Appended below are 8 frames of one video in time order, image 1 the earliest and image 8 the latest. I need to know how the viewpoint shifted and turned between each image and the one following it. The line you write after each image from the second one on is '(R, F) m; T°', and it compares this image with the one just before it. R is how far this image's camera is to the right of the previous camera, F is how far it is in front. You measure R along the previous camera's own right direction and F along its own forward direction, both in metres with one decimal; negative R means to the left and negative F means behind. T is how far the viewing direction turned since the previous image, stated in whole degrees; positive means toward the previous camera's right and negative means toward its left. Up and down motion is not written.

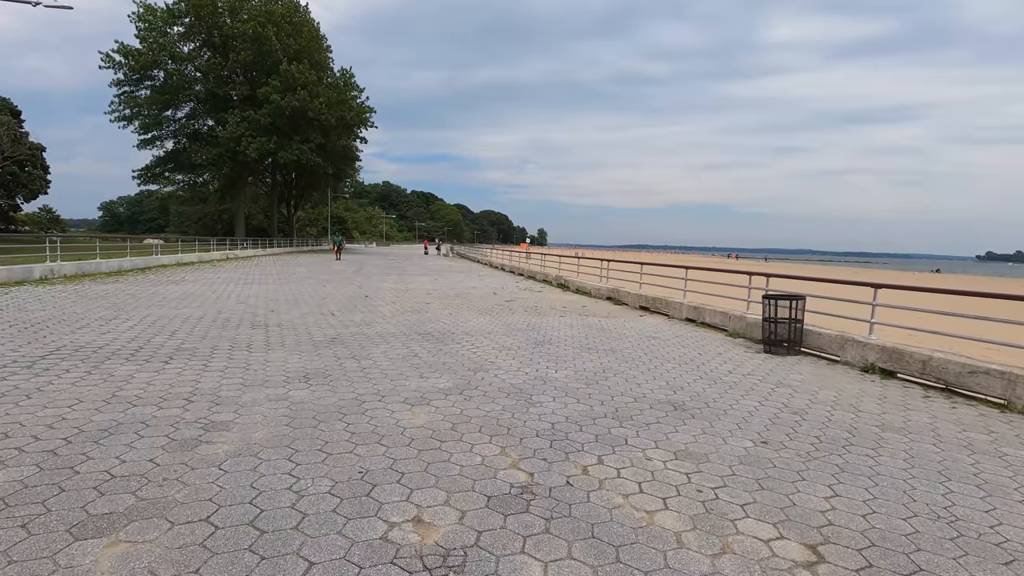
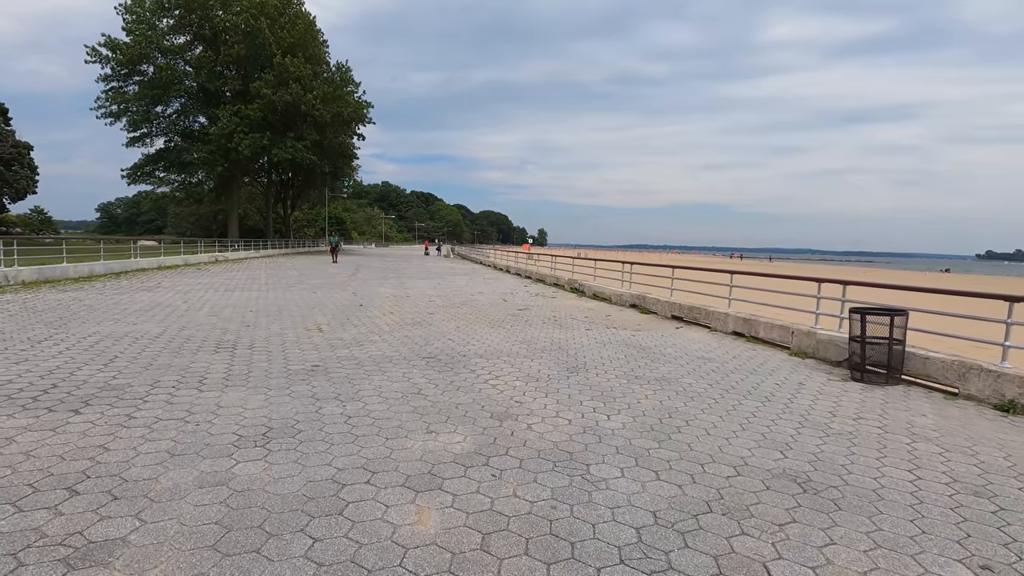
(-0.3, +1.4) m; 0°
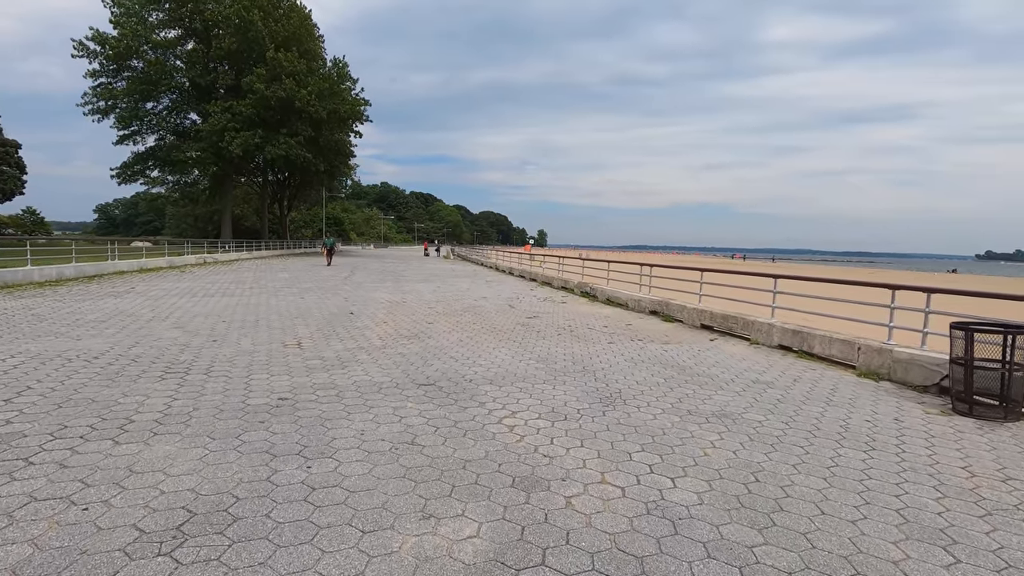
(-0.2, +1.2) m; 0°
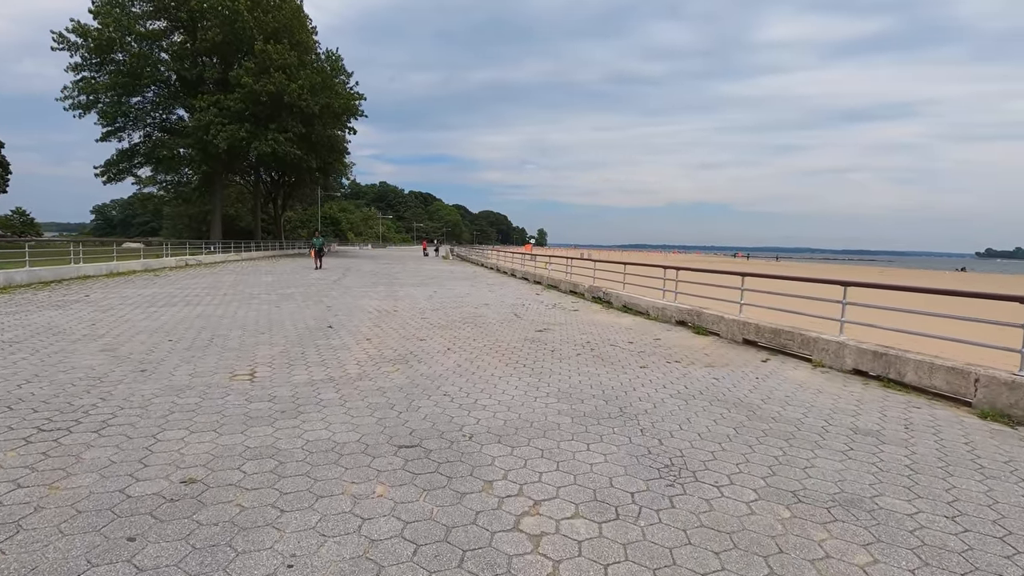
(-0.1, +1.5) m; 0°
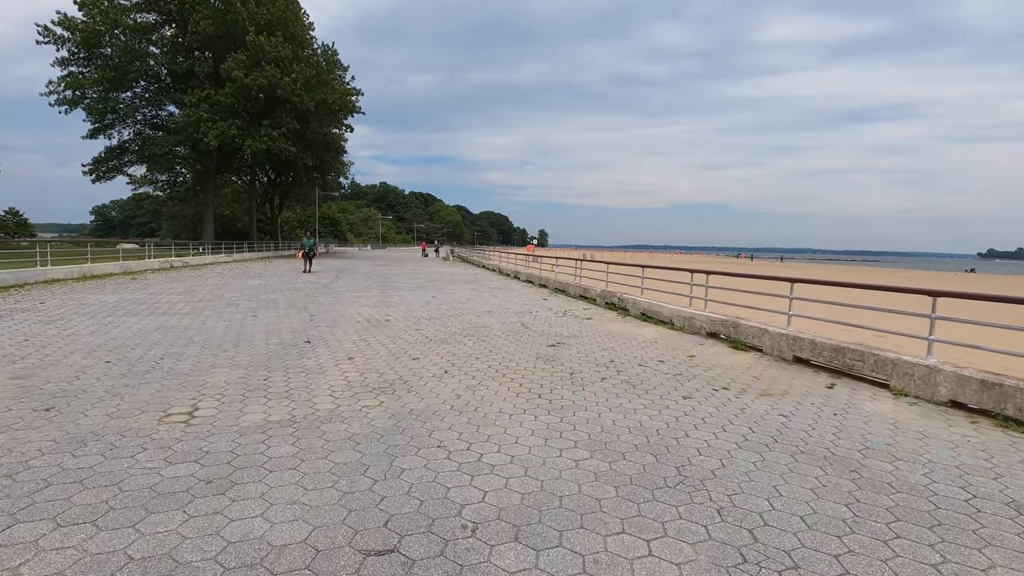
(-0.1, +1.2) m; 0°
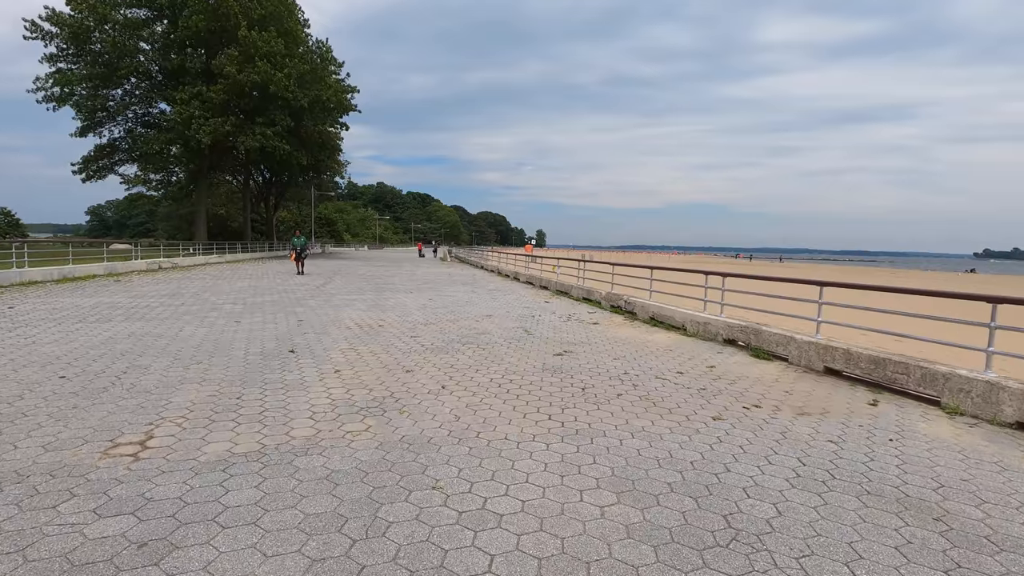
(-0.1, +0.6) m; 0°
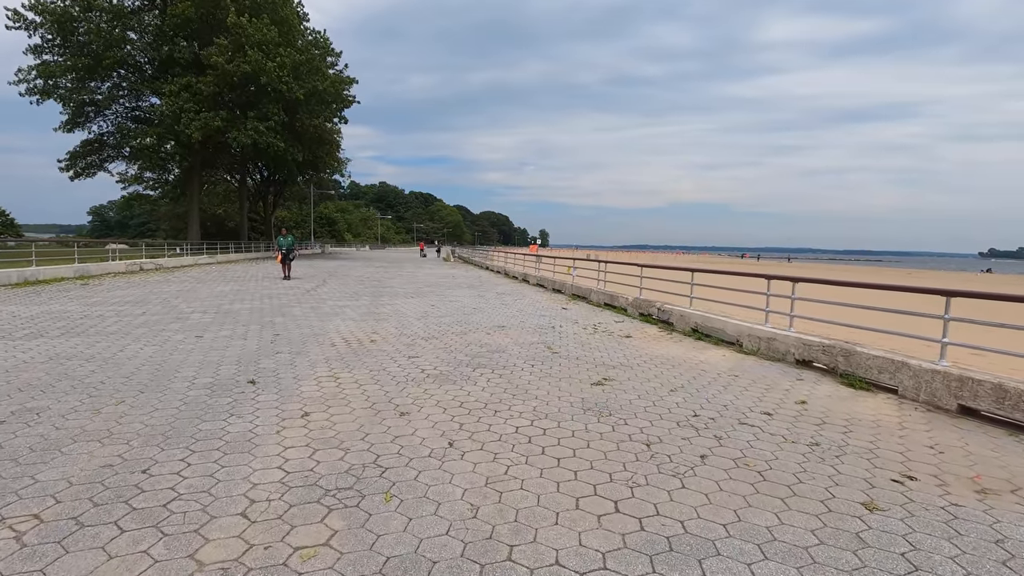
(-0.2, +1.5) m; 0°
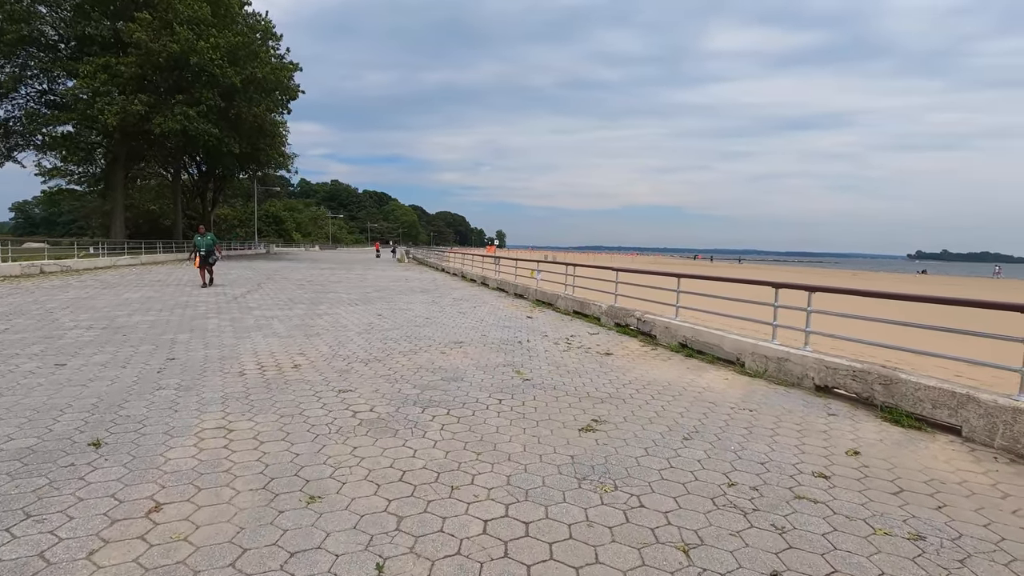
(0.0, +1.3) m; +5°
